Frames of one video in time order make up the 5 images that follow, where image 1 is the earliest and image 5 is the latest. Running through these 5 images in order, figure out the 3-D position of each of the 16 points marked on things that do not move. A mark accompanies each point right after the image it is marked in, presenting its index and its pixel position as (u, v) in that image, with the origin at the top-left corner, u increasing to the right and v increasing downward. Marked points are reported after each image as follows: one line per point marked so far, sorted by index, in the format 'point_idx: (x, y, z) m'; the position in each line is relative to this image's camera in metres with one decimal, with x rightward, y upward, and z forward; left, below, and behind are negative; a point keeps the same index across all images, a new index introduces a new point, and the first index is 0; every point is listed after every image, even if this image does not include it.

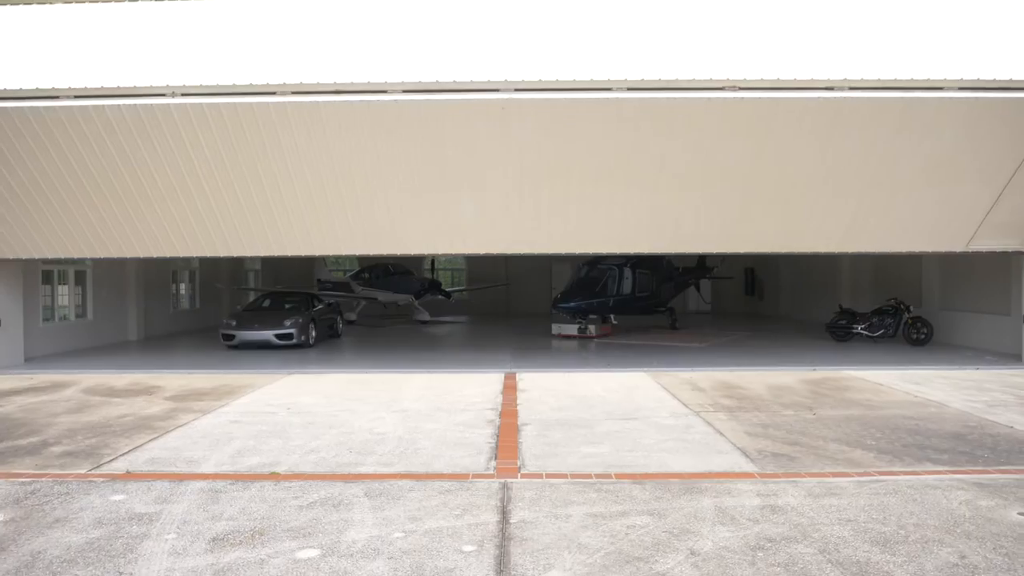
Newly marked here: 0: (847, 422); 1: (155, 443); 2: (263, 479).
0: (+3.4, -1.3, +7.5) m
1: (-3.2, -1.4, +6.7) m
2: (-1.9, -1.4, +5.6) m
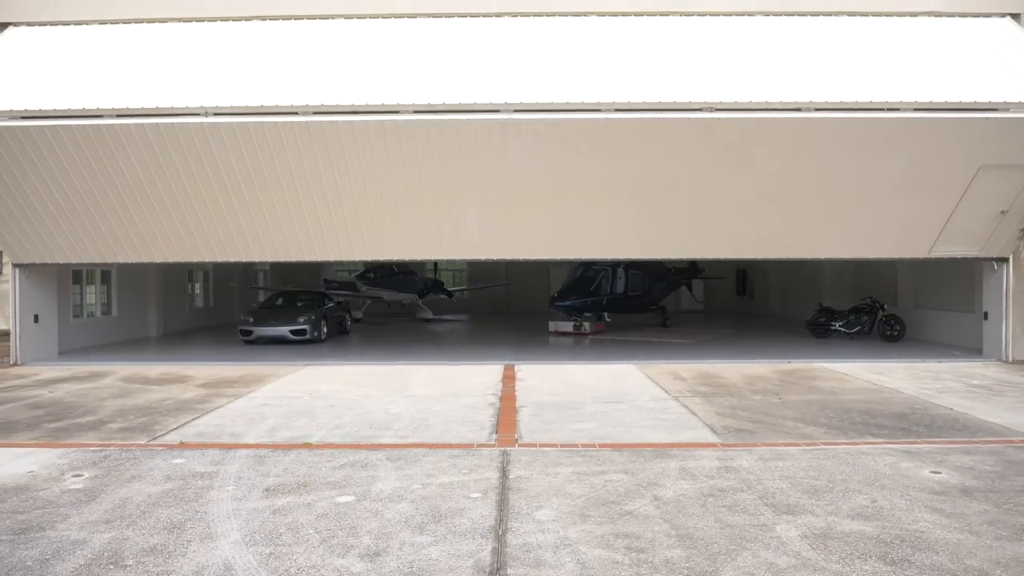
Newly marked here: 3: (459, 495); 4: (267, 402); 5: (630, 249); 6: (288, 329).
0: (+3.4, -1.3, +8.4) m
1: (-3.2, -1.4, +7.6) m
2: (-1.9, -1.4, +6.5) m
3: (-0.4, -1.4, +5.1) m
4: (-2.9, -1.3, +8.7) m
5: (+1.8, +0.5, +11.5) m
6: (-4.6, -0.8, +15.2) m
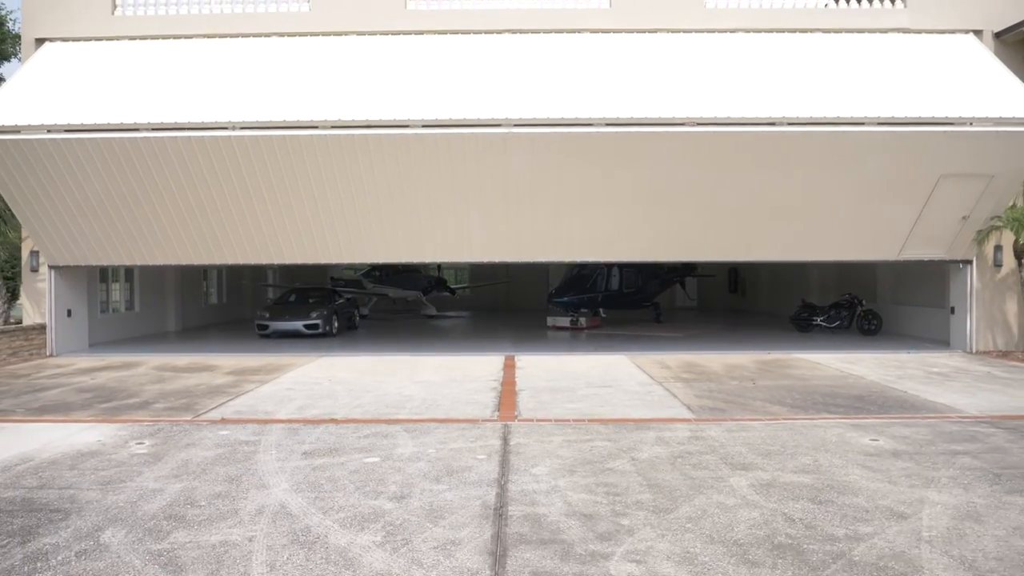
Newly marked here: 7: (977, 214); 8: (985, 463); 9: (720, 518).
0: (+3.4, -1.3, +9.4) m
1: (-3.2, -1.3, +8.6) m
2: (-1.9, -1.4, +7.5) m
3: (-0.4, -1.4, +6.0) m
4: (-2.9, -1.3, +9.7) m
5: (+1.8, +0.6, +12.4) m
6: (-4.6, -0.8, +16.1) m
7: (+7.6, +1.2, +12.1) m
8: (+3.7, -1.4, +5.8) m
9: (+1.3, -1.4, +4.6) m
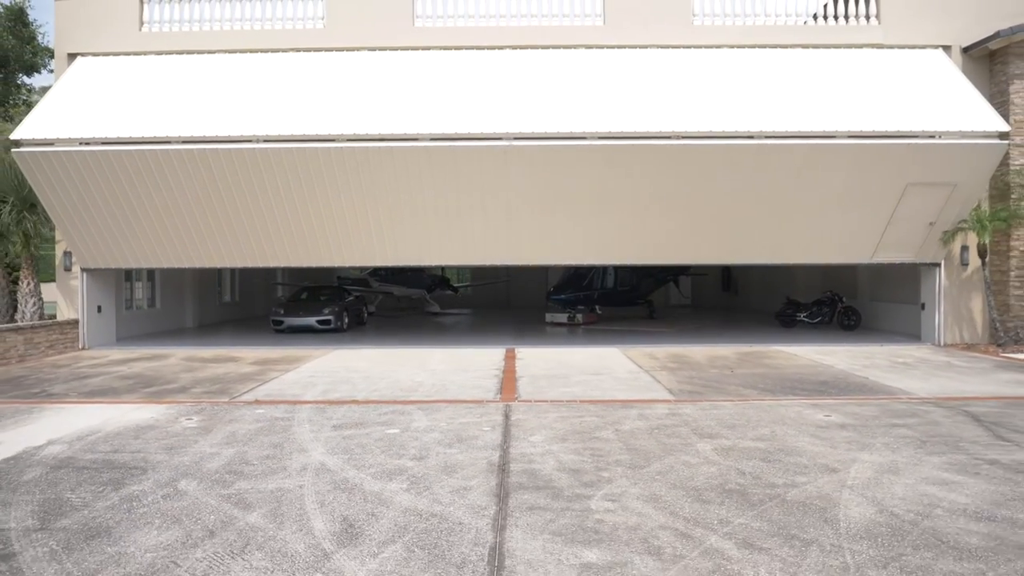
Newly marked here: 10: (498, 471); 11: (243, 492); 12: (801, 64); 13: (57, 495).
0: (+3.4, -1.2, +10.4) m
1: (-3.2, -1.3, +9.6) m
2: (-1.9, -1.3, +8.5) m
3: (-0.3, -1.3, +7.0) m
4: (-2.9, -1.2, +10.6) m
5: (+1.8, +0.7, +13.4) m
6: (-4.6, -0.7, +17.1) m
7: (+7.6, +1.2, +13.1) m
8: (+3.7, -1.3, +6.8) m
9: (+1.3, -1.4, +5.6) m
10: (-0.1, -1.4, +5.6) m
11: (-1.9, -1.4, +5.2) m
12: (+5.3, +4.1, +13.5) m
13: (-3.2, -1.4, +5.2) m
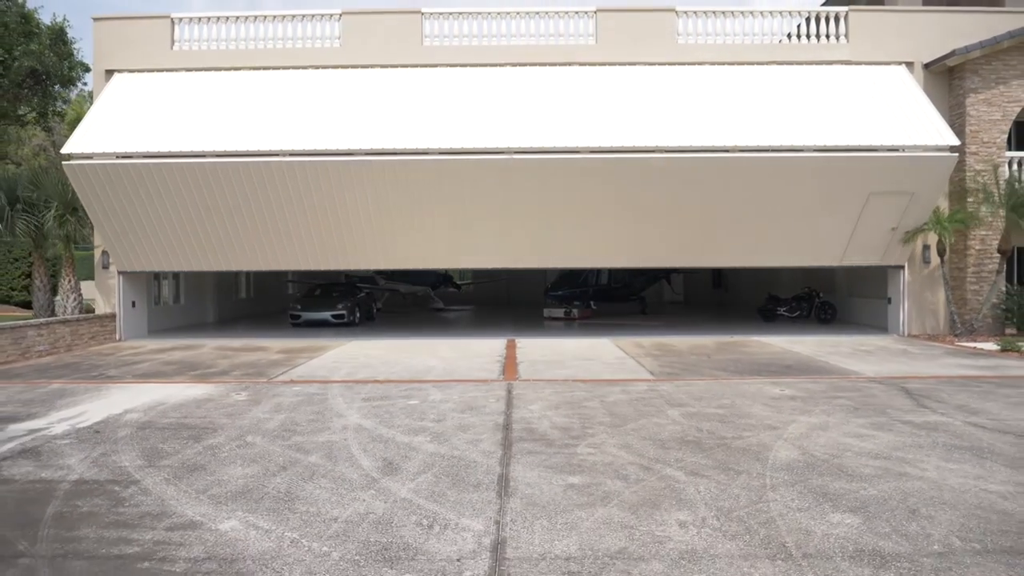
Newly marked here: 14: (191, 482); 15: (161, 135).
0: (+3.4, -1.1, +11.7) m
1: (-3.2, -1.2, +10.9) m
2: (-1.9, -1.2, +9.8) m
3: (-0.3, -1.3, +8.3) m
4: (-2.9, -1.2, +12.0) m
5: (+1.8, +0.7, +14.7) m
6: (-4.6, -0.6, +18.4) m
7: (+7.6, +1.3, +14.4) m
8: (+3.8, -1.3, +8.1) m
9: (+1.3, -1.3, +6.9) m
10: (-0.1, -1.3, +6.9) m
11: (-1.9, -1.4, +6.5) m
12: (+5.3, +4.2, +14.8) m
13: (-3.2, -1.4, +6.5) m
14: (-2.3, -1.4, +5.3) m
15: (-6.6, +2.9, +13.8) m
